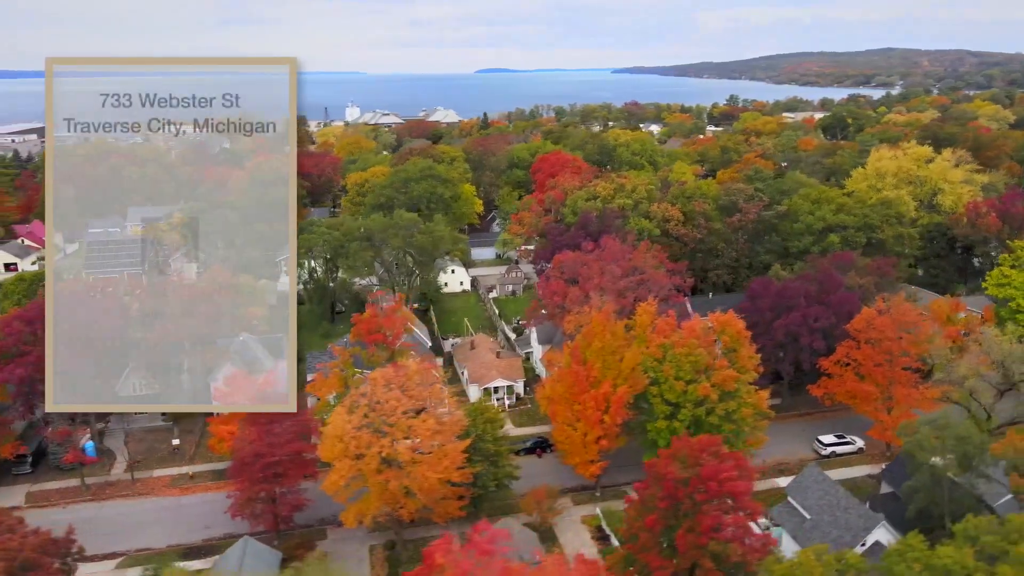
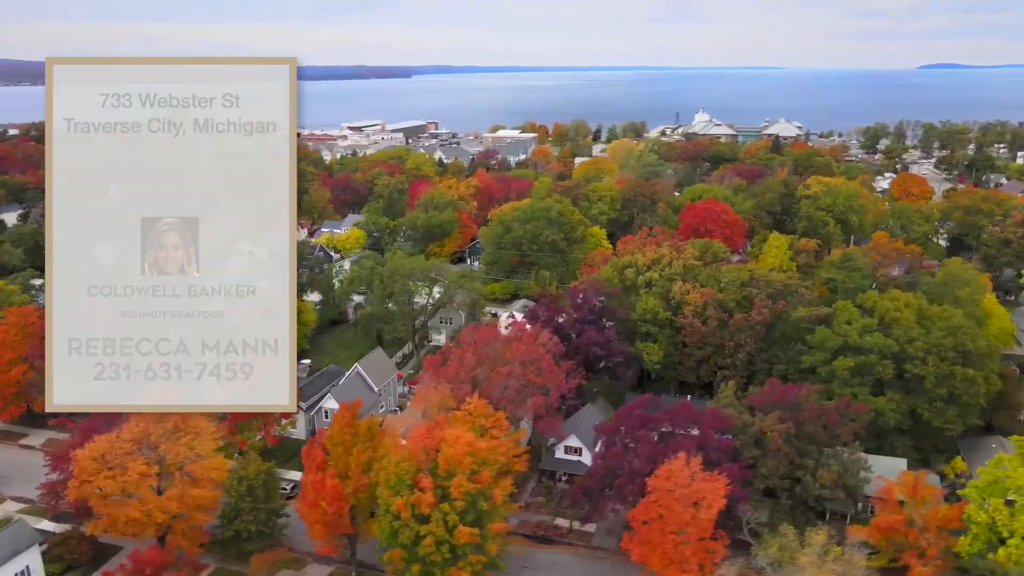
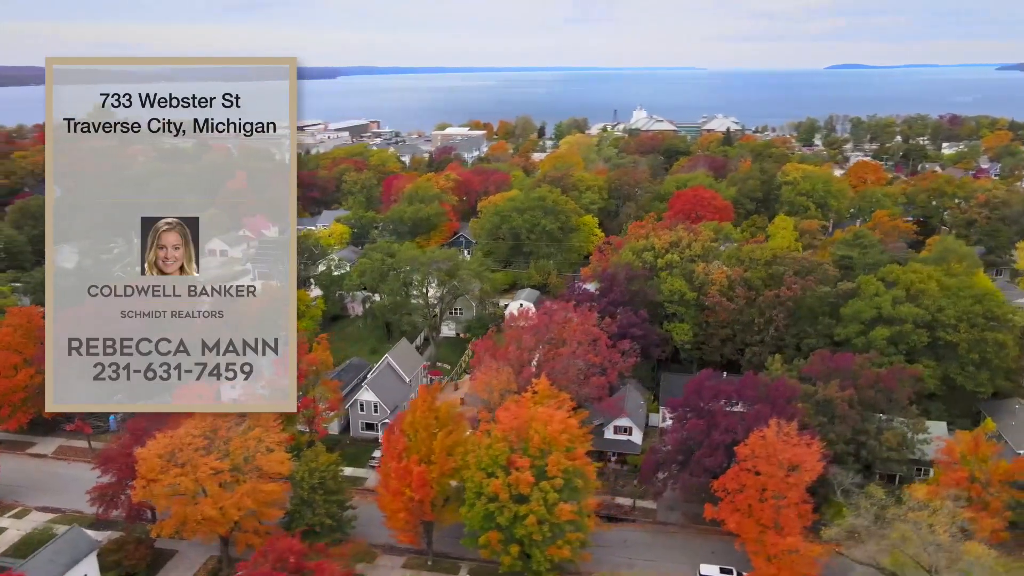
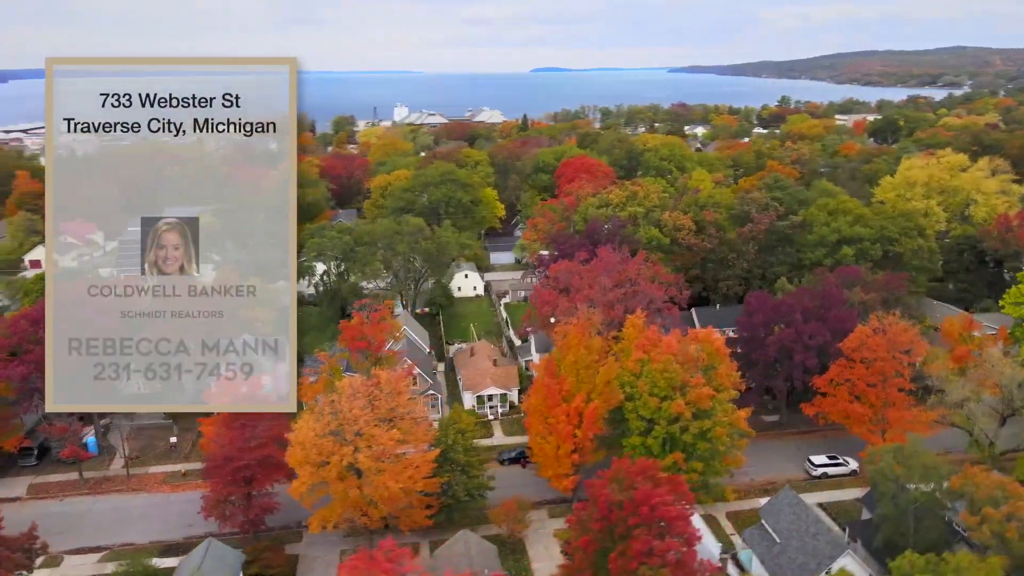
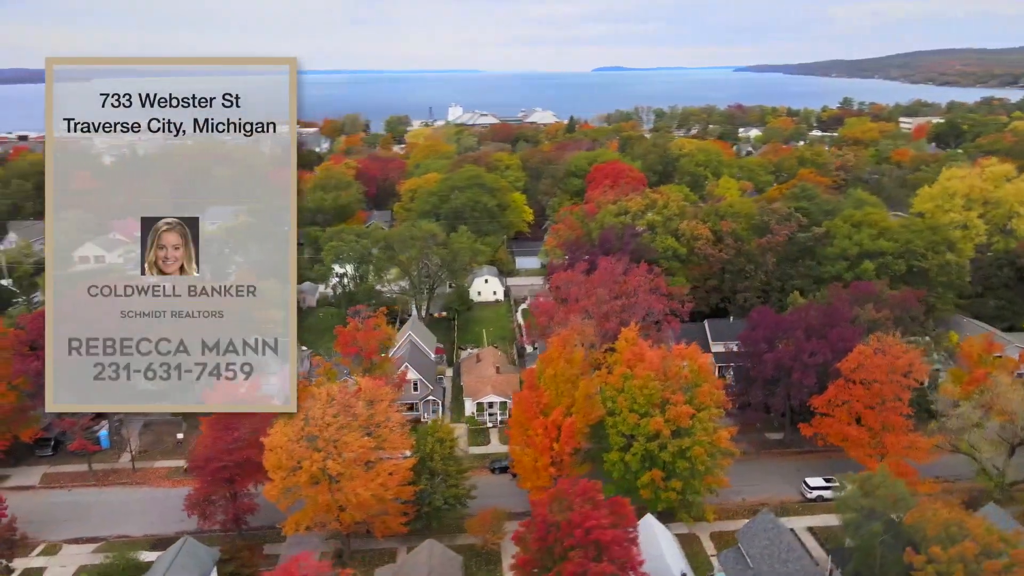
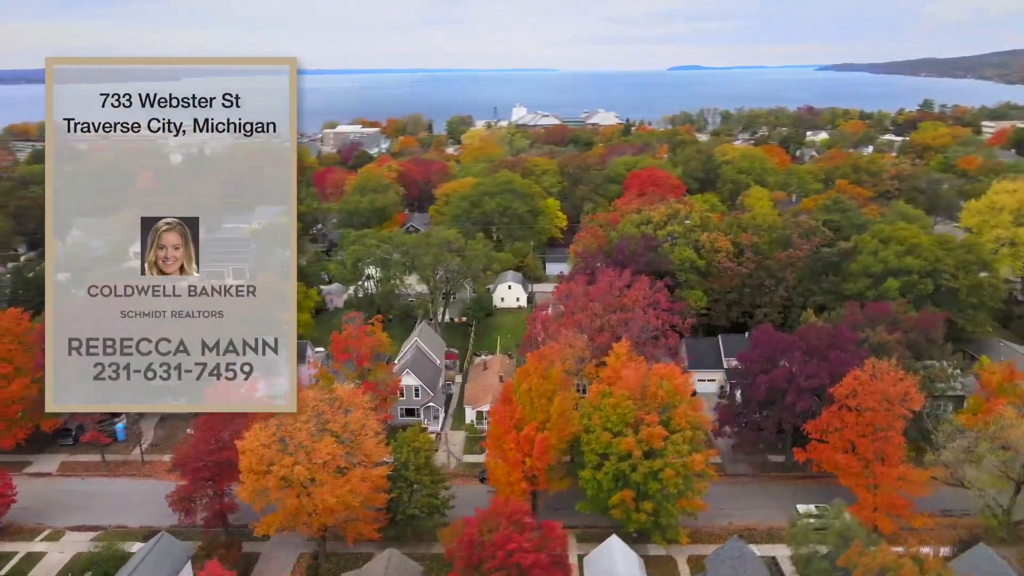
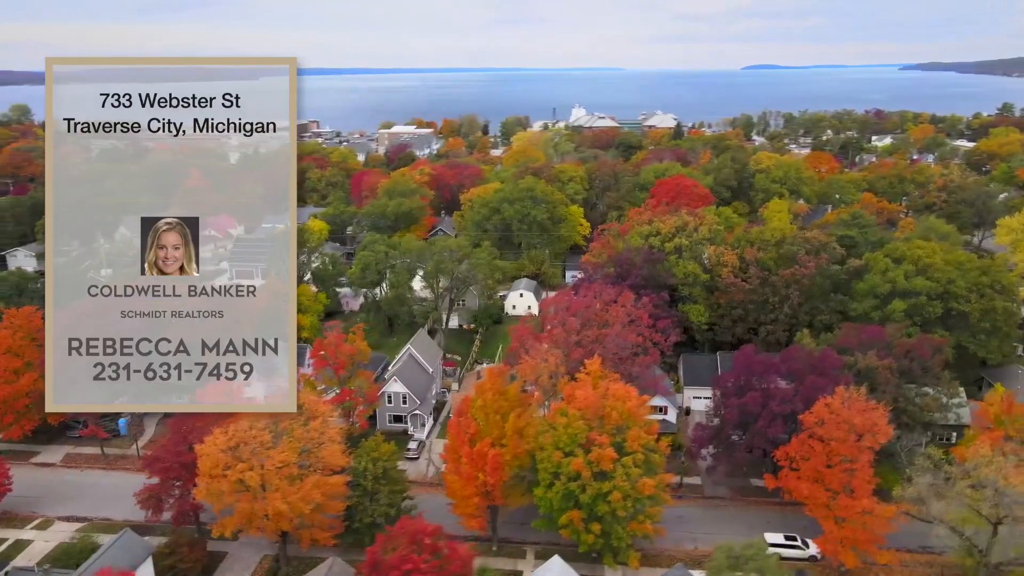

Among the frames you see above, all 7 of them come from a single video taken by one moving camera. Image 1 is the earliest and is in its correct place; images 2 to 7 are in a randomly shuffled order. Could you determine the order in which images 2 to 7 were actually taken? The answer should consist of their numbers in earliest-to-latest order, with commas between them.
4, 5, 6, 7, 3, 2
